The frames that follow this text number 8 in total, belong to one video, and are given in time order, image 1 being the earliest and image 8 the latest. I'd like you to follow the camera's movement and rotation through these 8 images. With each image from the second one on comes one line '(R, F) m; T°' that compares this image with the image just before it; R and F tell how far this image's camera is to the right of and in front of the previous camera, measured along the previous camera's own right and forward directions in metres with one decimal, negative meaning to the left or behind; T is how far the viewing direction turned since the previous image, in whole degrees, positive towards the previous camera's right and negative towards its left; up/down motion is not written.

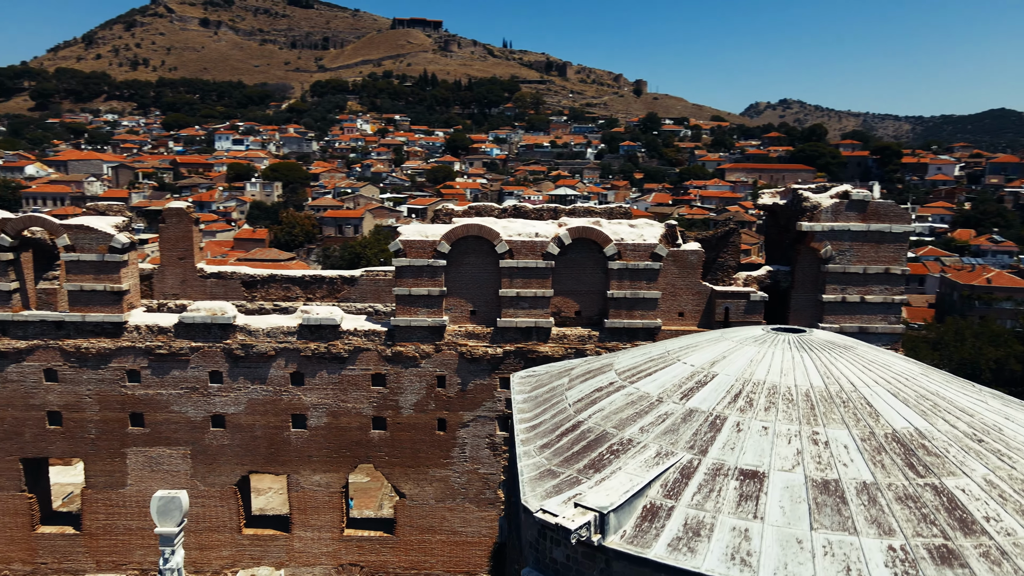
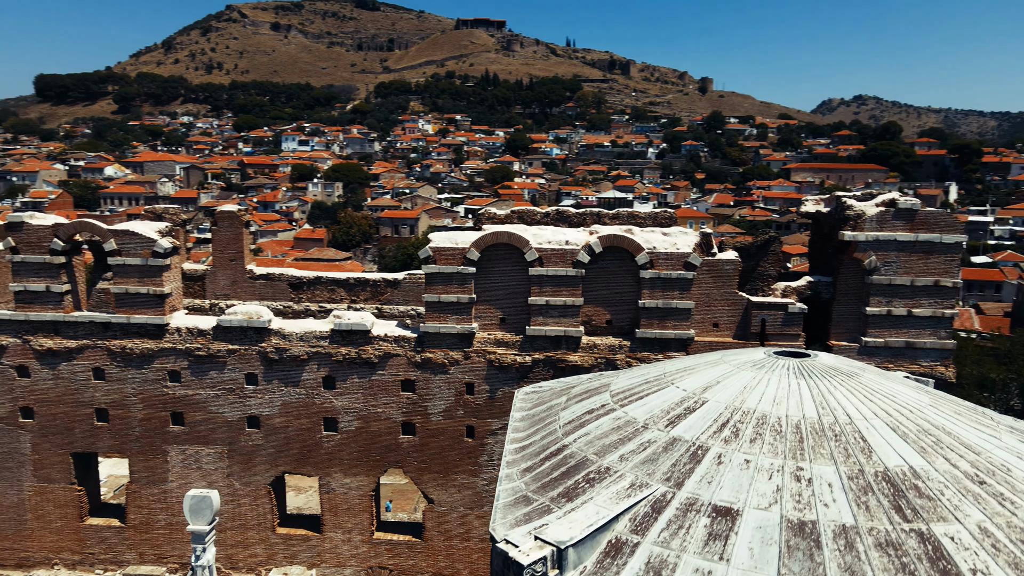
(+0.5, +0.1) m; -5°
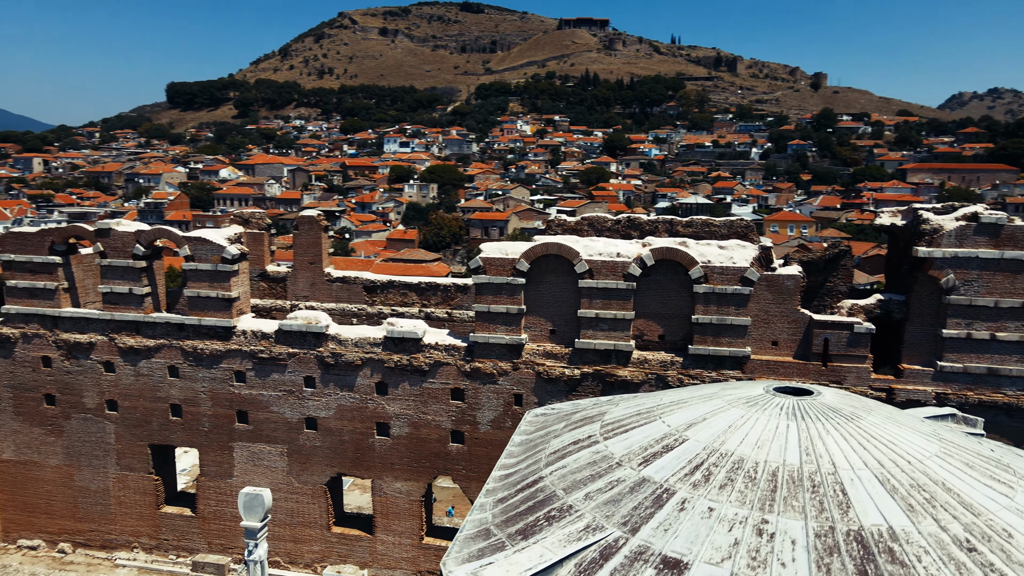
(+0.8, +0.1) m; -8°
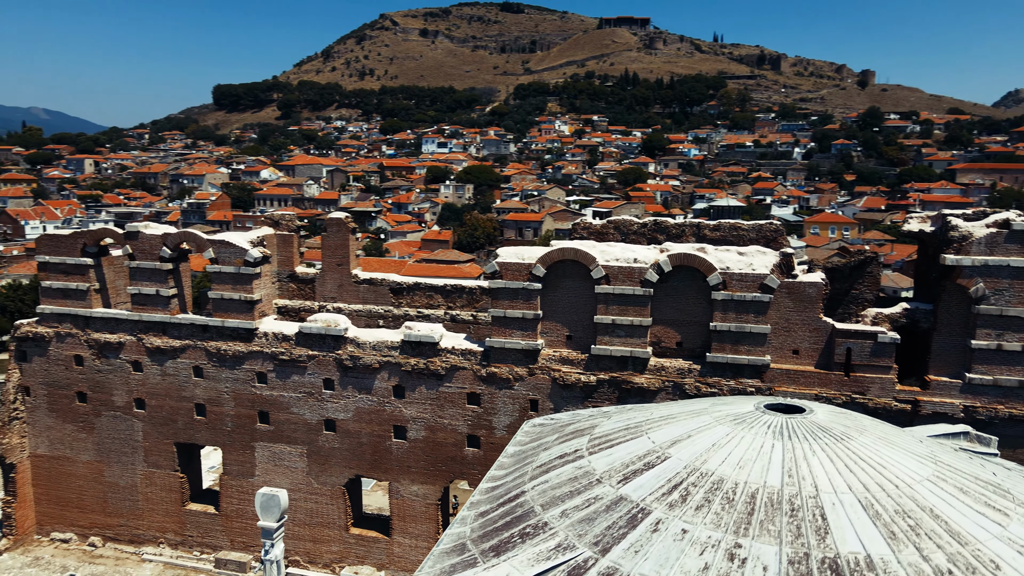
(+0.4, 0.0) m; -3°
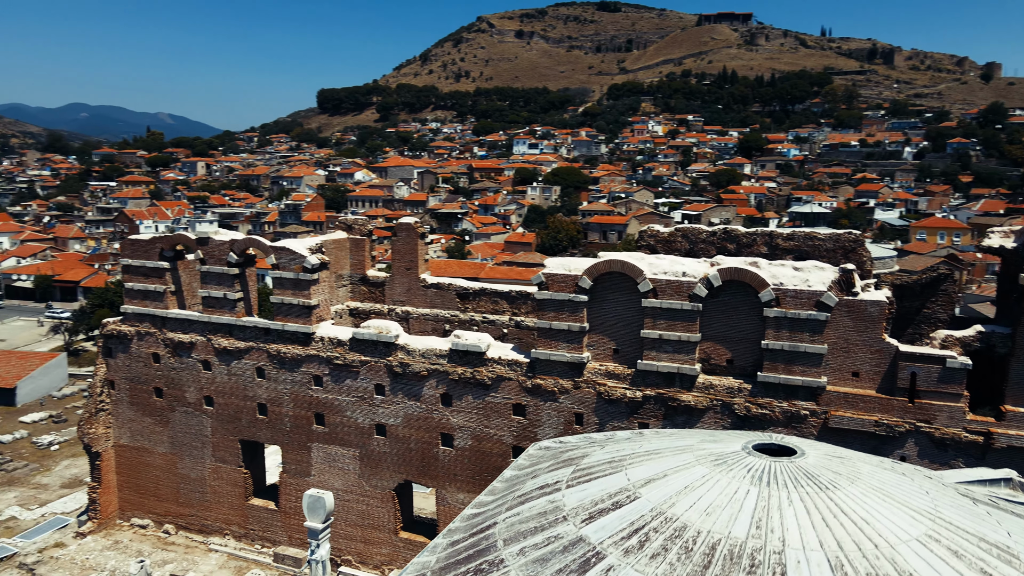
(+0.8, +0.1) m; -7°
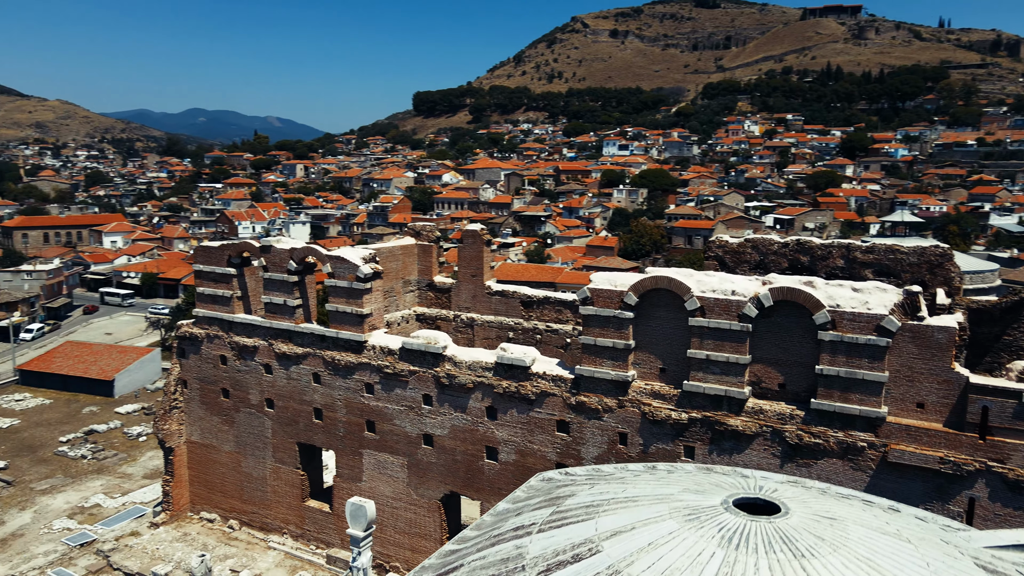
(+0.8, +0.2) m; -7°
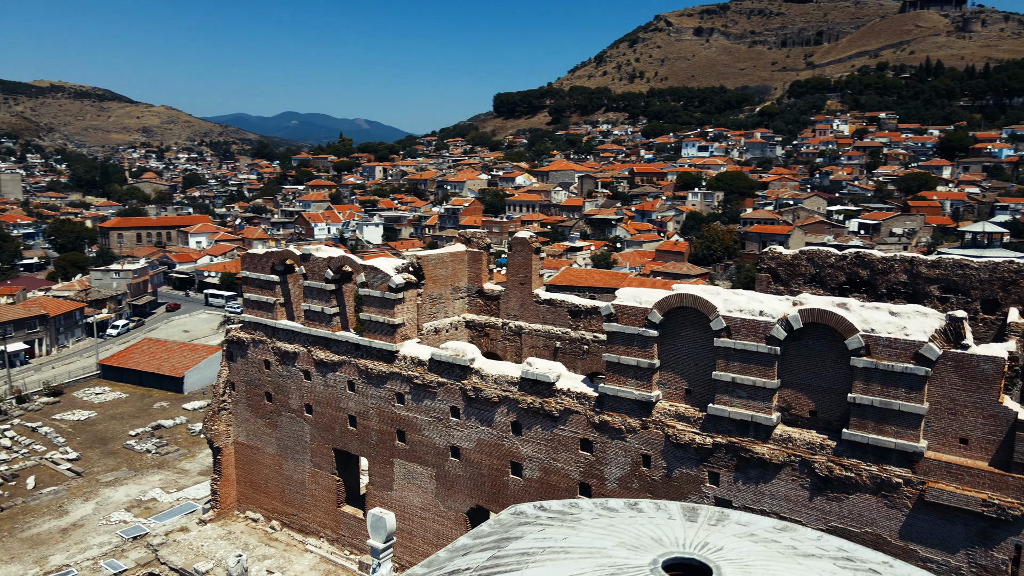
(+0.9, +0.3) m; -6°
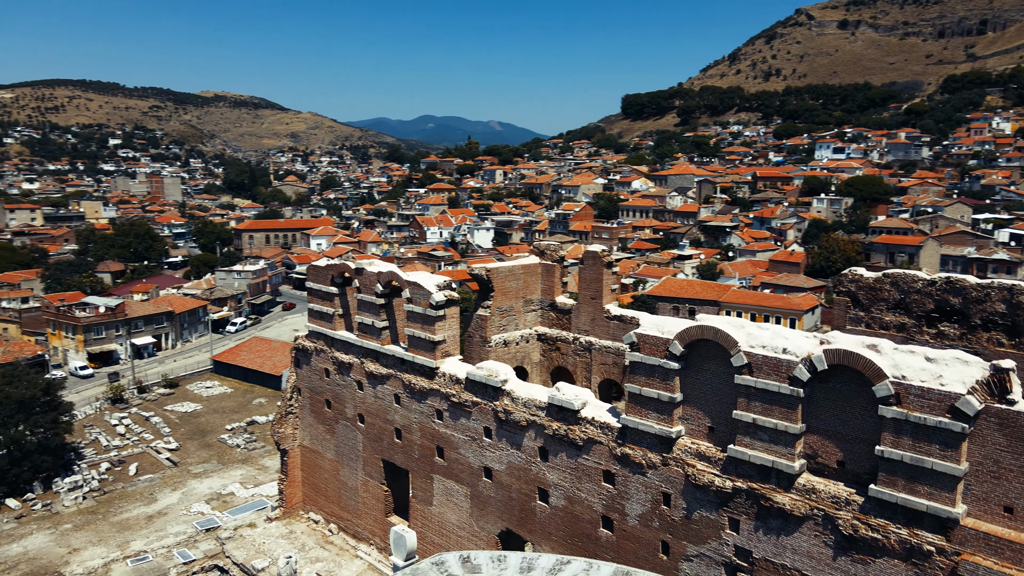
(+1.6, +0.4) m; -10°
